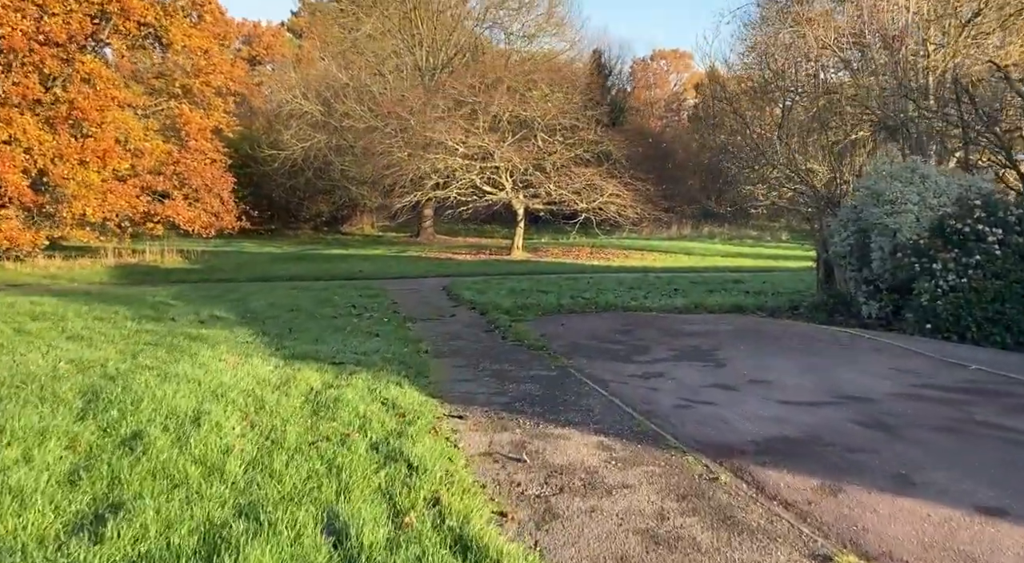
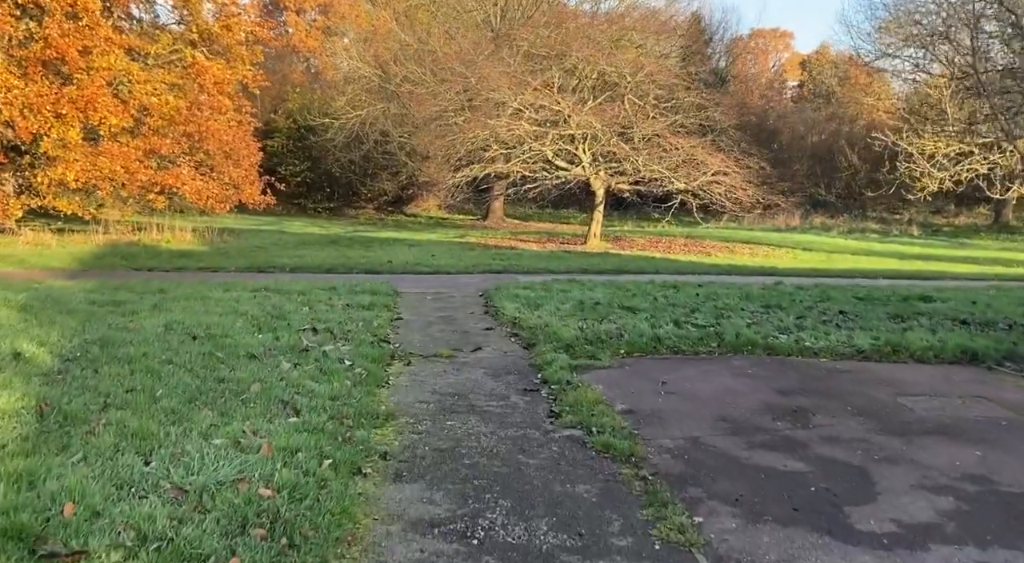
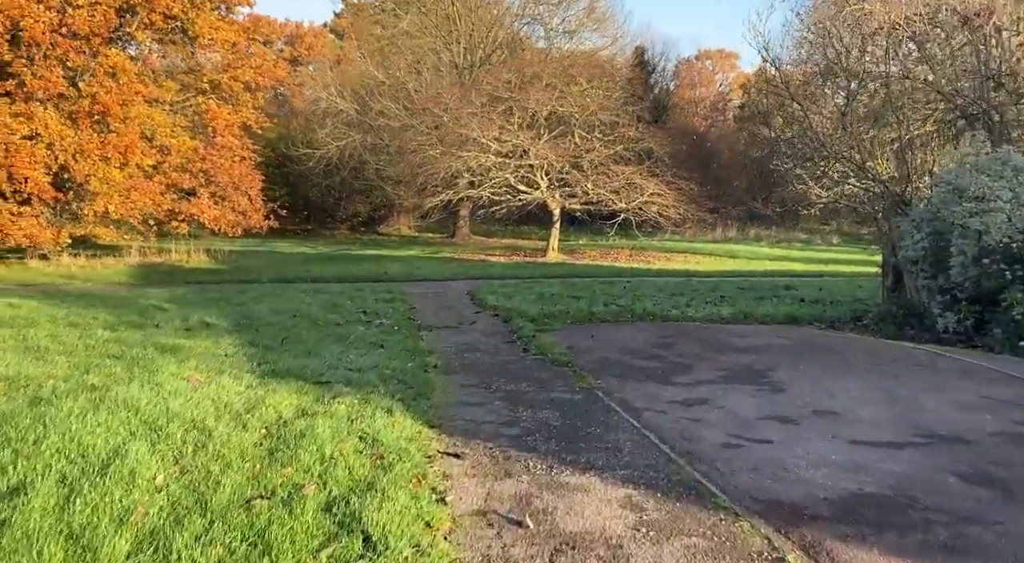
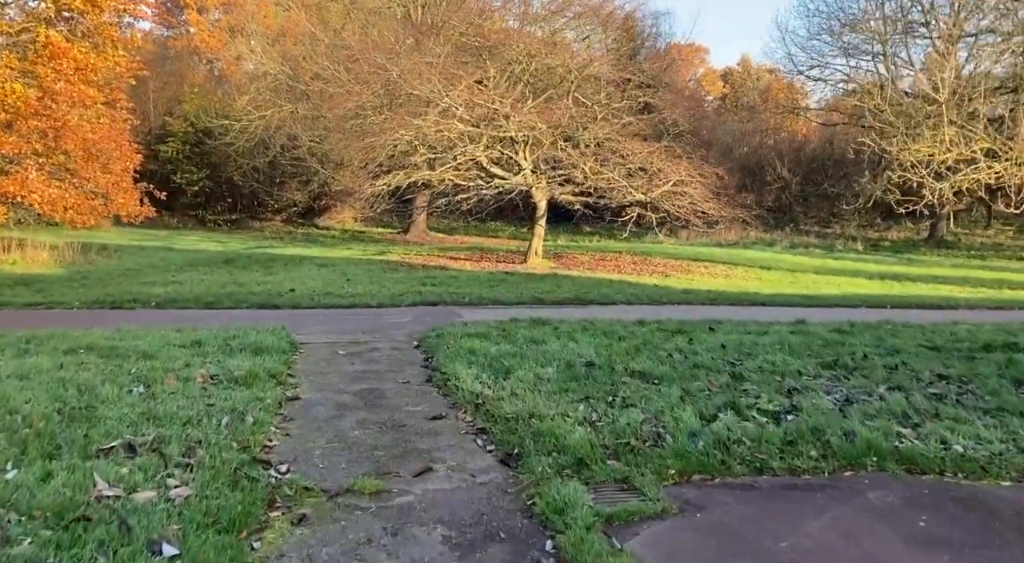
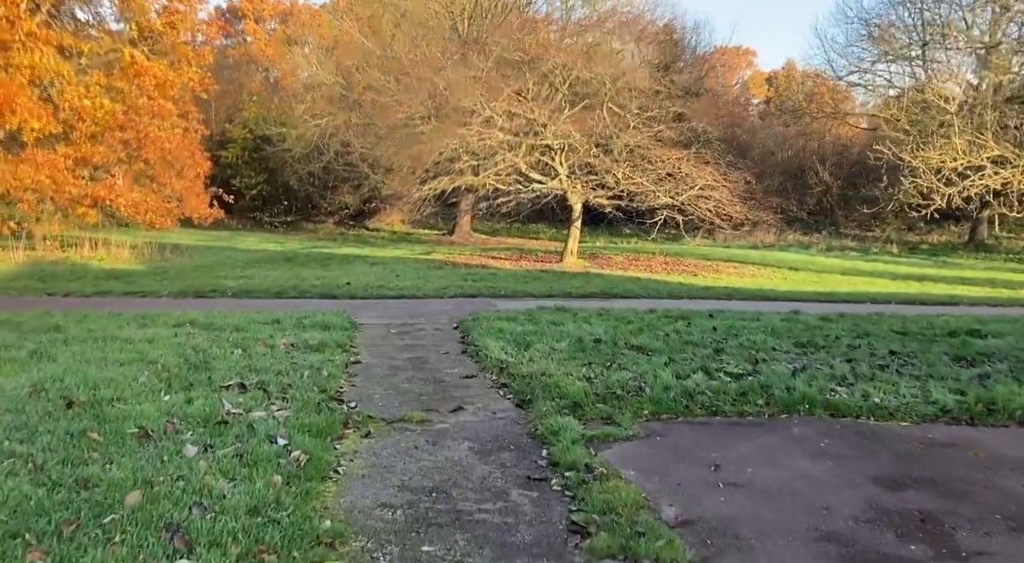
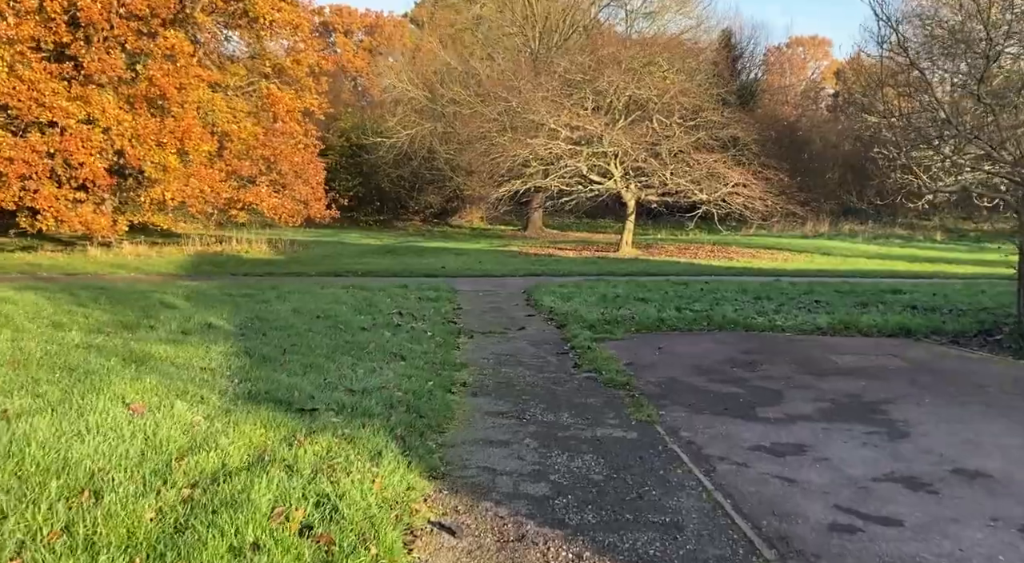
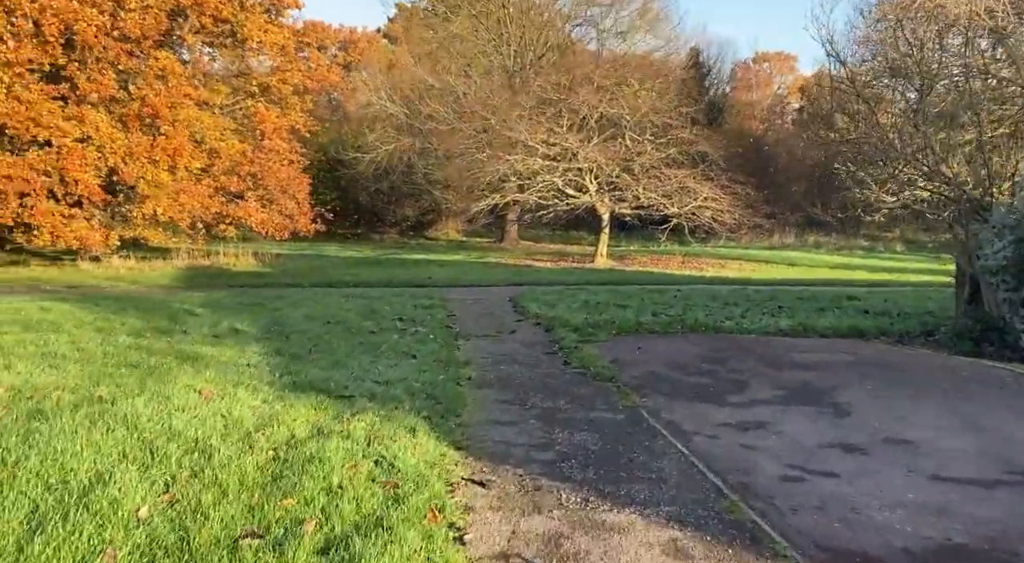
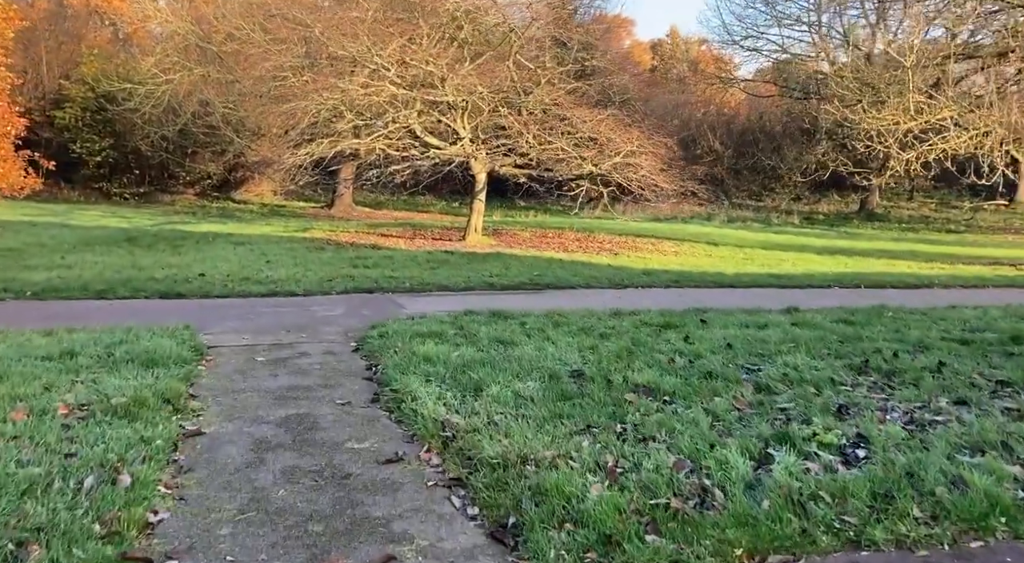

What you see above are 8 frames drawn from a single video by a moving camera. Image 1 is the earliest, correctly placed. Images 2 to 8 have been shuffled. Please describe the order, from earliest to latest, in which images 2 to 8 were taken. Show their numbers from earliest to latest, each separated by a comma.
3, 7, 6, 2, 5, 4, 8
